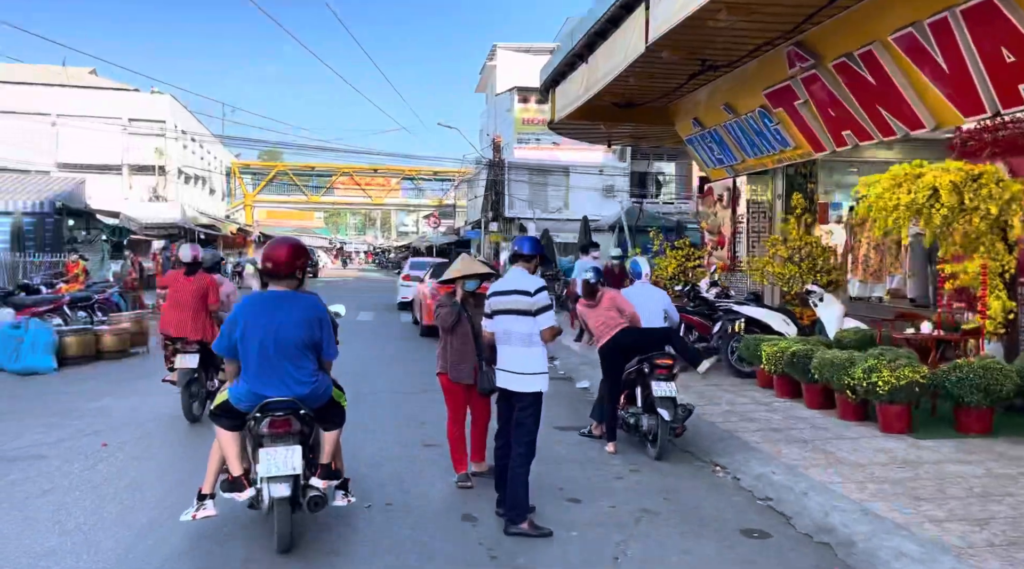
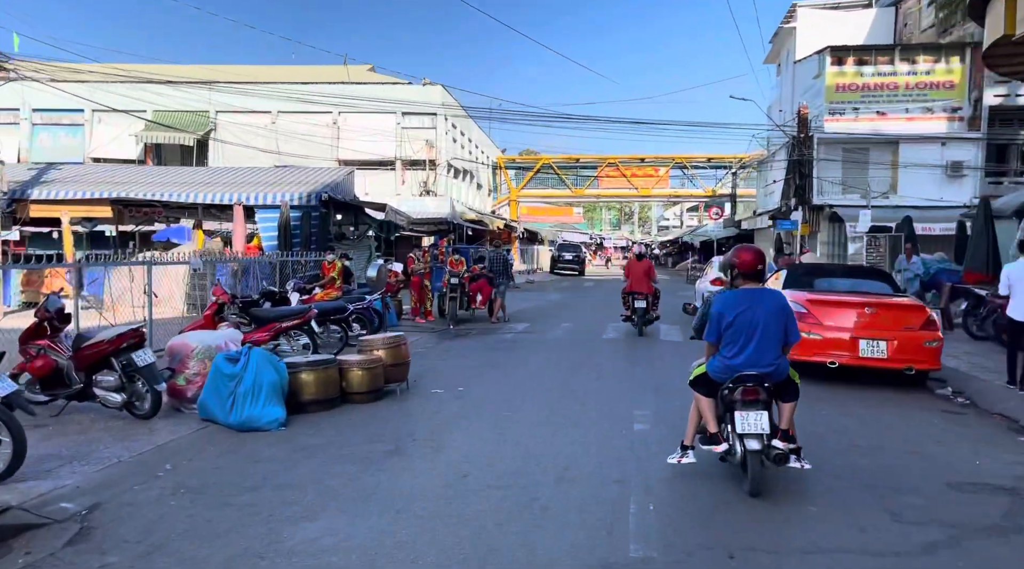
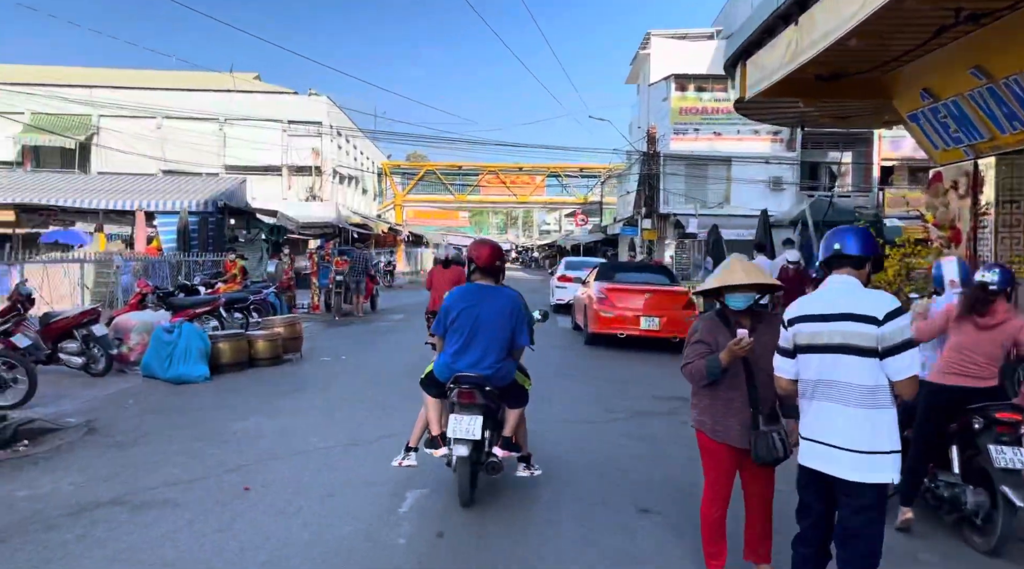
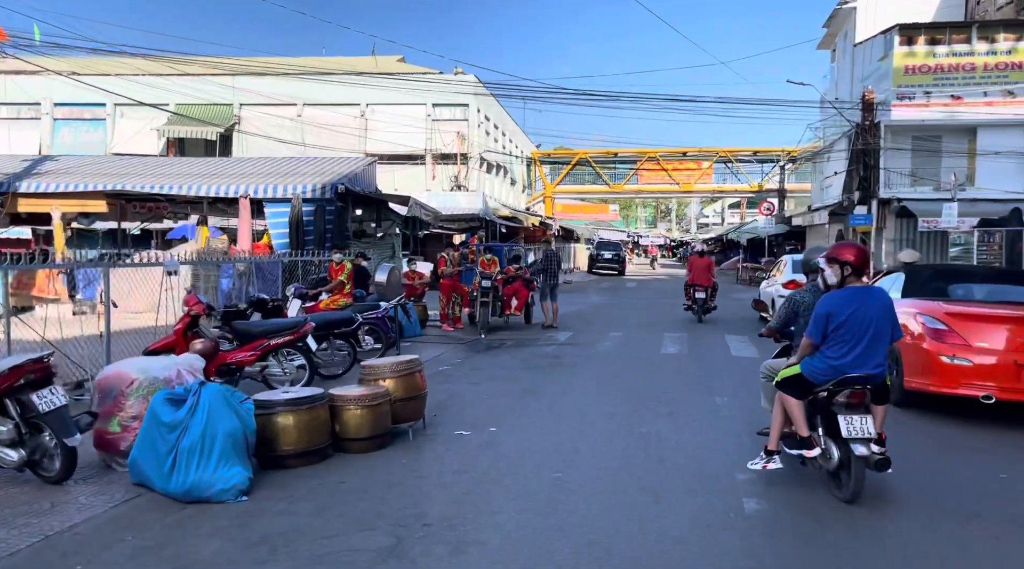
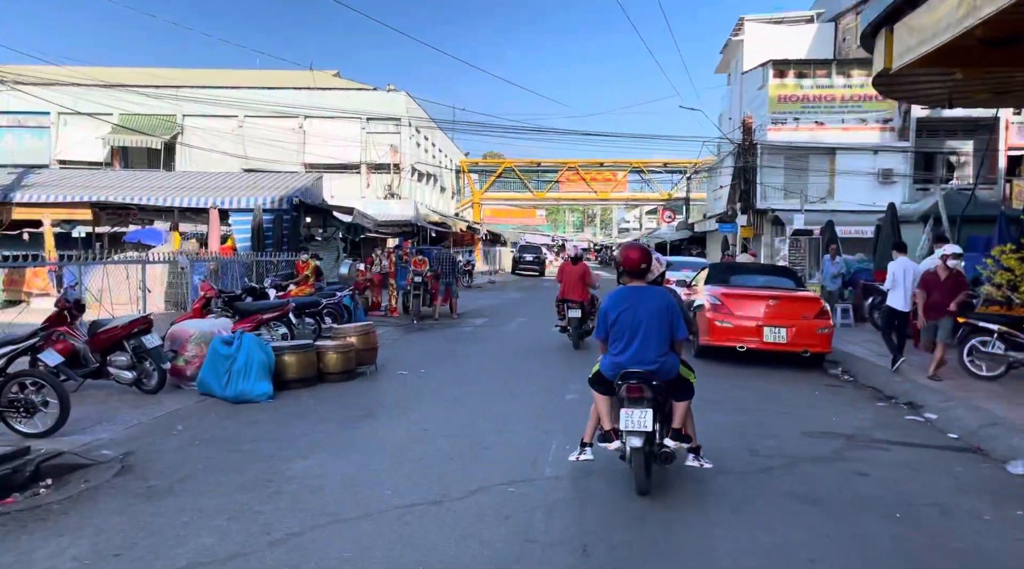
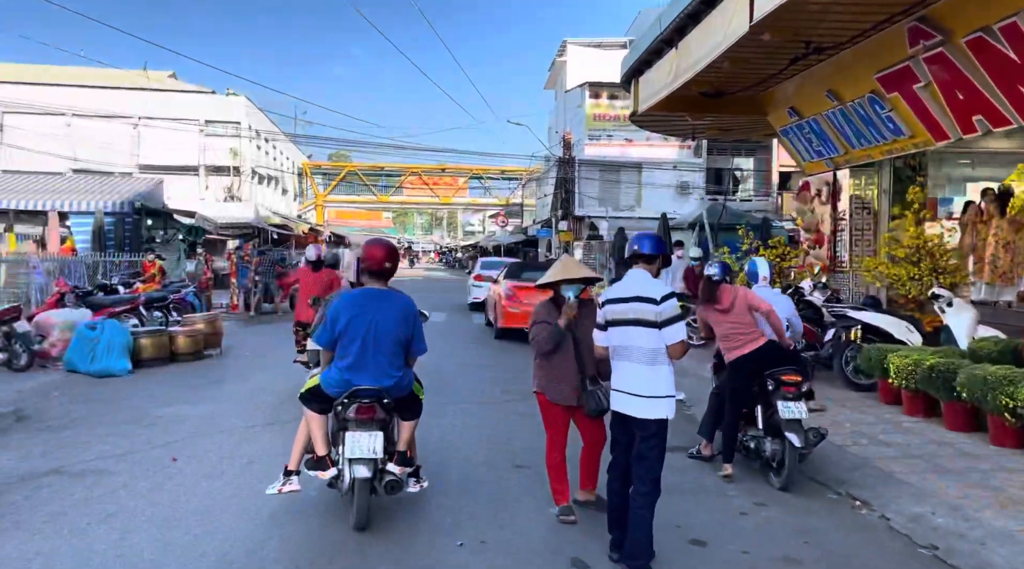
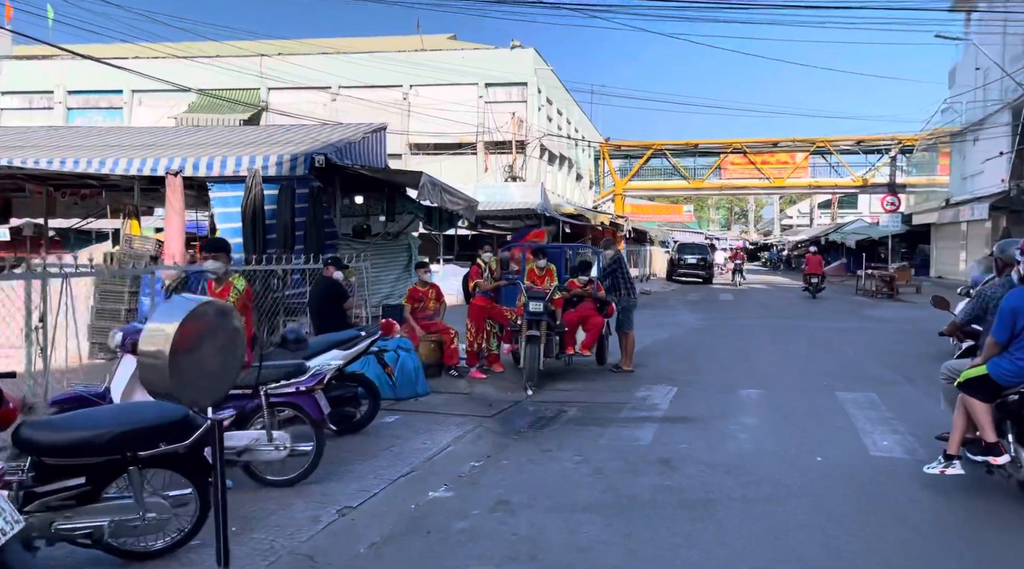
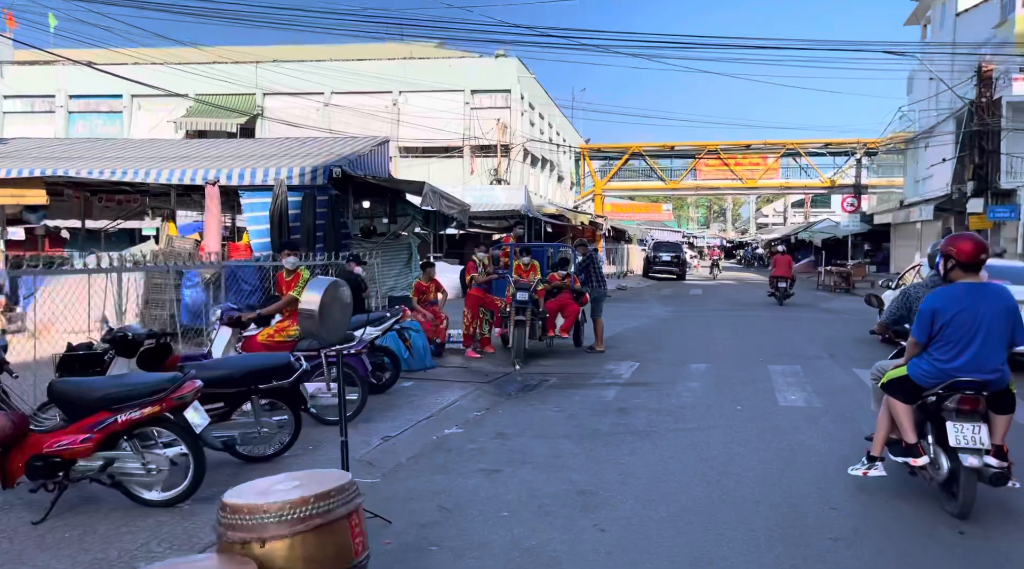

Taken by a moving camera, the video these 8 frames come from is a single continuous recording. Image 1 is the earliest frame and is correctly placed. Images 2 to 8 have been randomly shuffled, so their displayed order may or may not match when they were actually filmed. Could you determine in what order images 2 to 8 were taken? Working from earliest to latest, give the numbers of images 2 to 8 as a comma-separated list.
6, 3, 5, 2, 4, 8, 7
